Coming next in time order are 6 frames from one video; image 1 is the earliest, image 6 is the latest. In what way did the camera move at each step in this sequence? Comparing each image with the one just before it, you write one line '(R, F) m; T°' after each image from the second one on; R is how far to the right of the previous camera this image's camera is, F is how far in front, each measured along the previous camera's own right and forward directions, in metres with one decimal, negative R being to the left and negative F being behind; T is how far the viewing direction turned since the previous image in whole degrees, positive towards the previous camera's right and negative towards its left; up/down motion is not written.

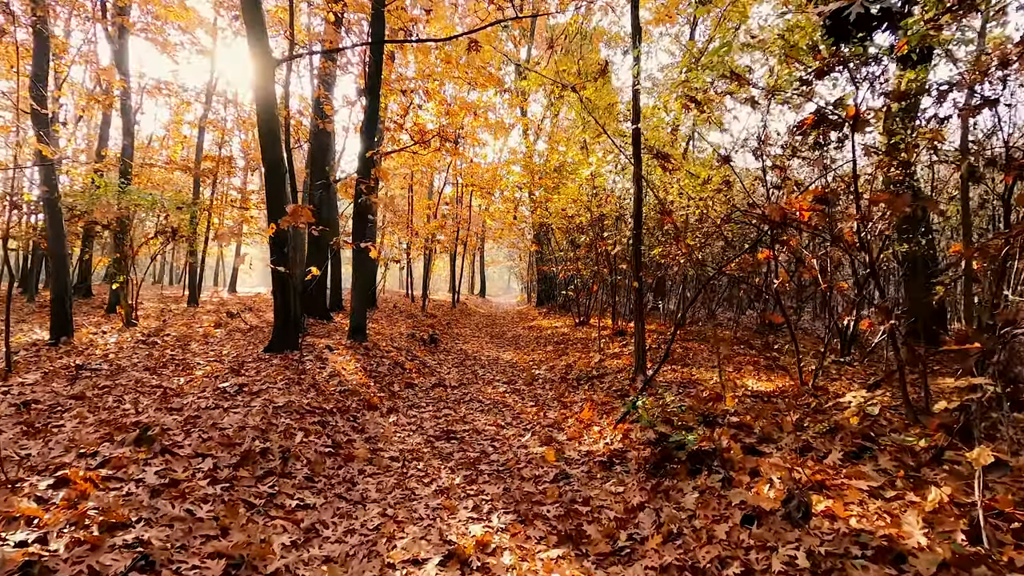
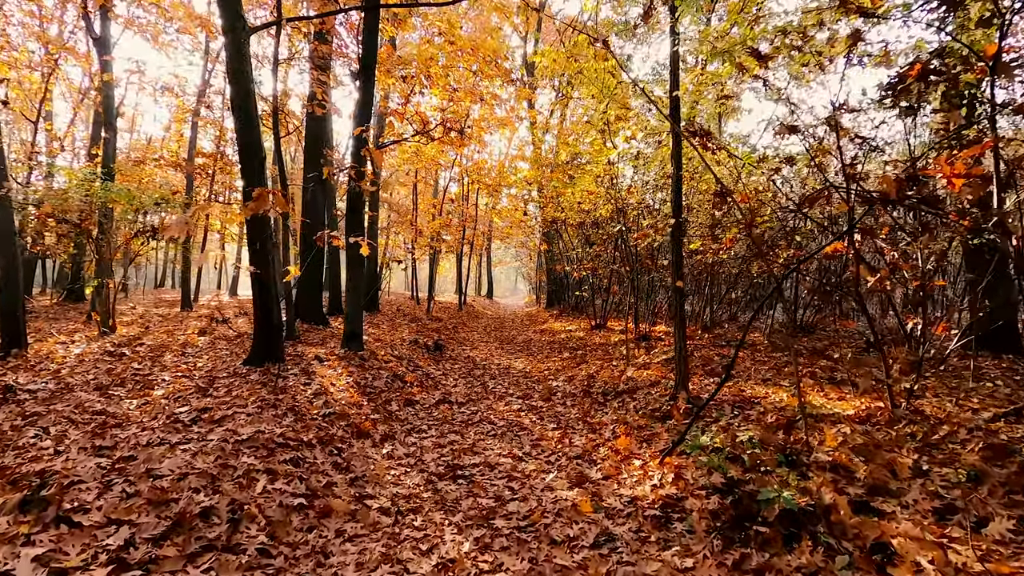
(-0.1, +1.3) m; -1°
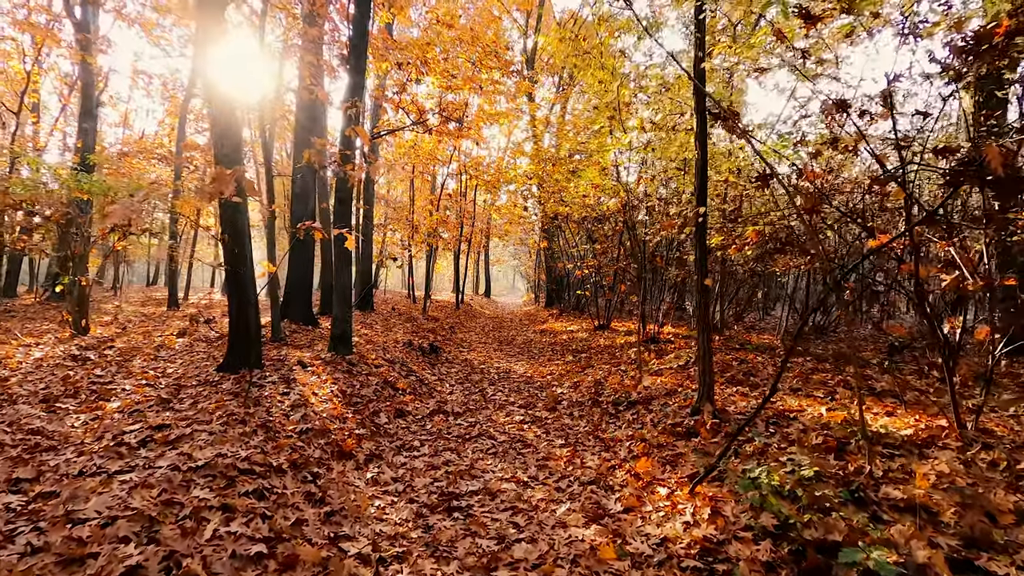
(-0.1, +0.8) m; 0°
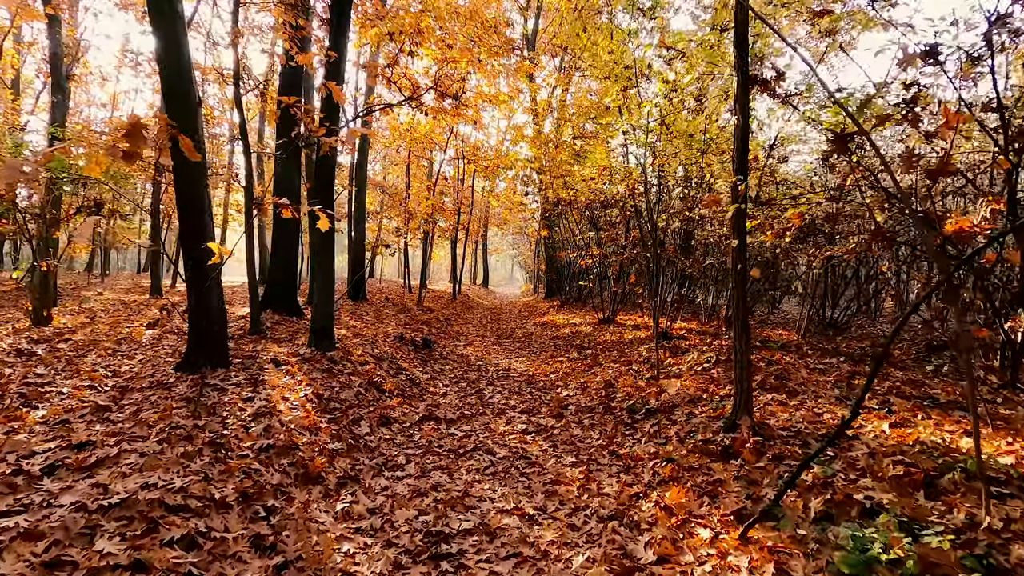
(-0.1, +0.9) m; 0°
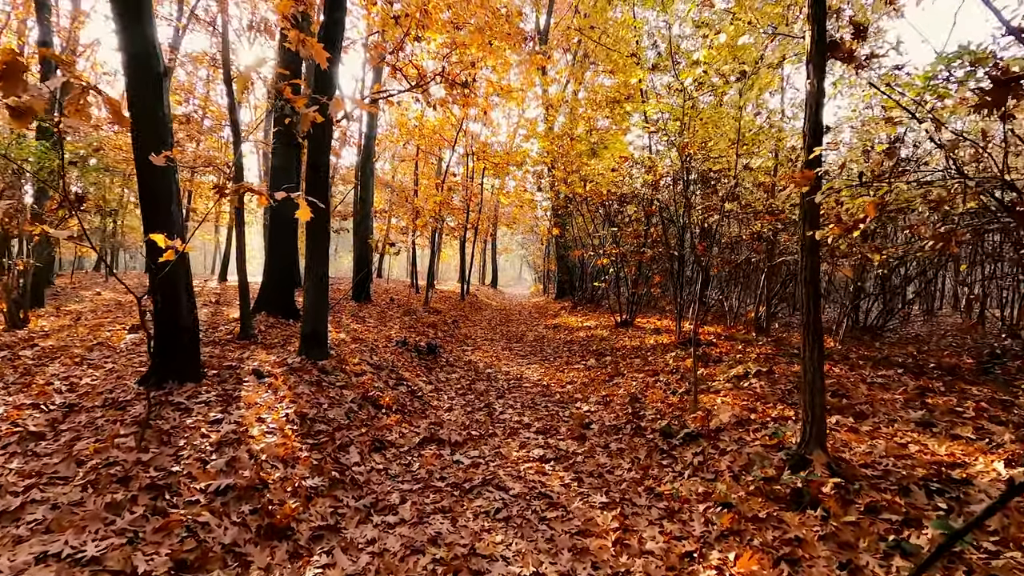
(-0.1, +0.9) m; -1°
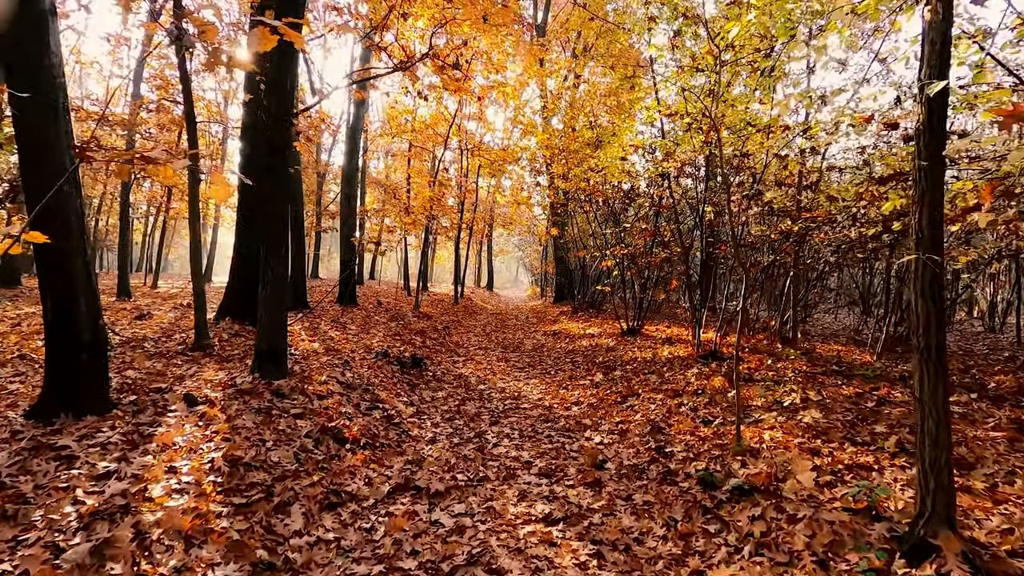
(0.0, +1.2) m; 0°
